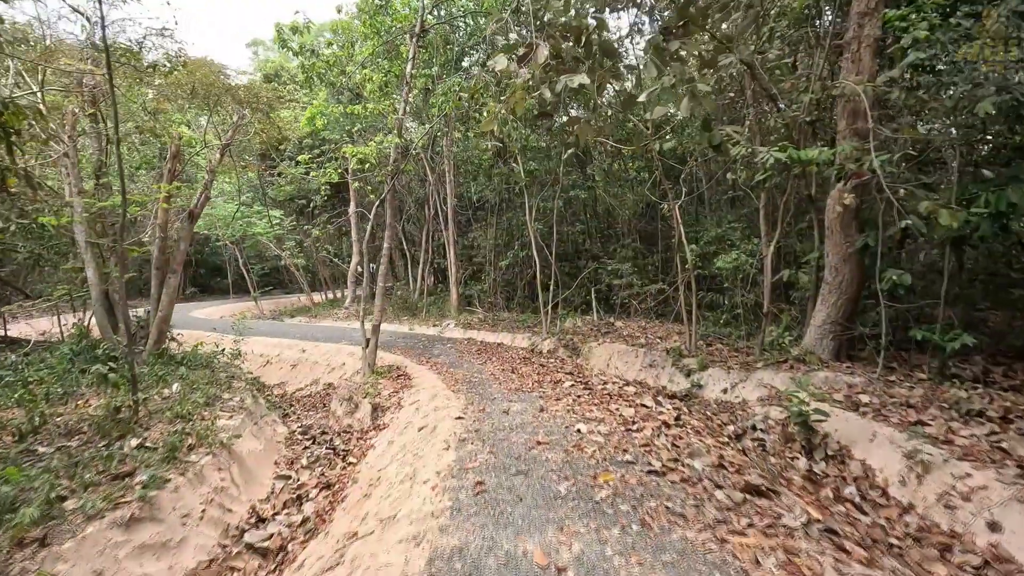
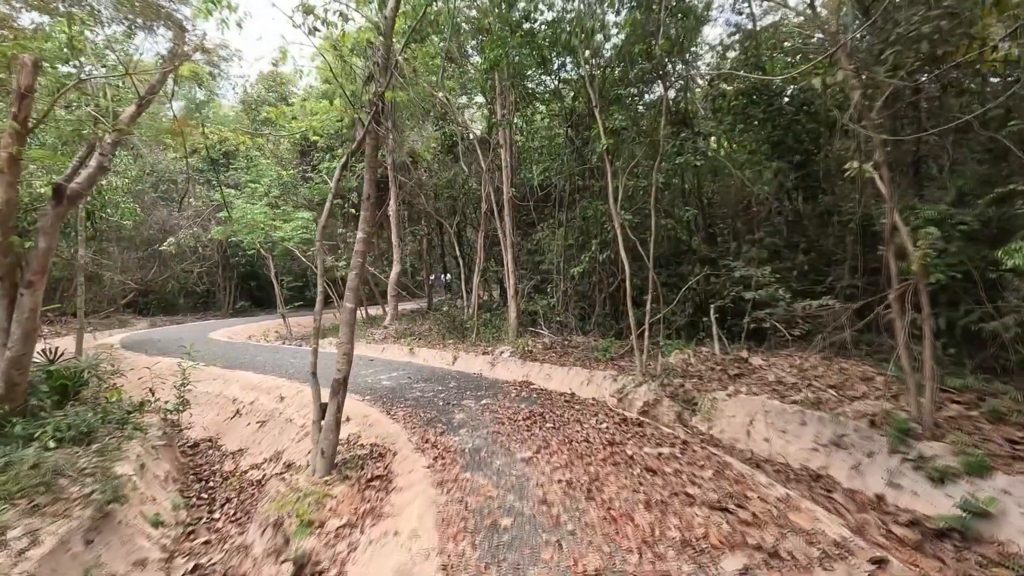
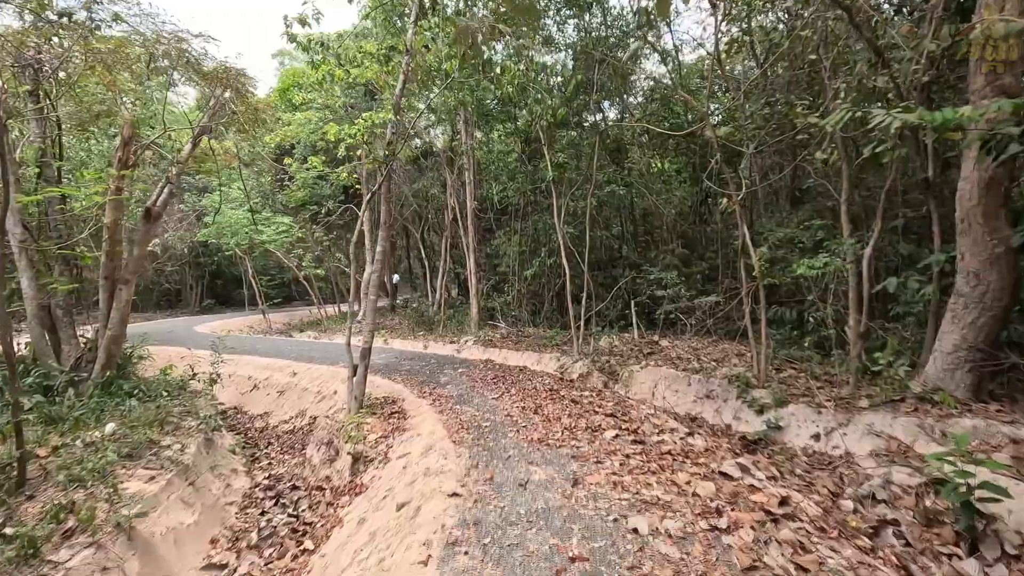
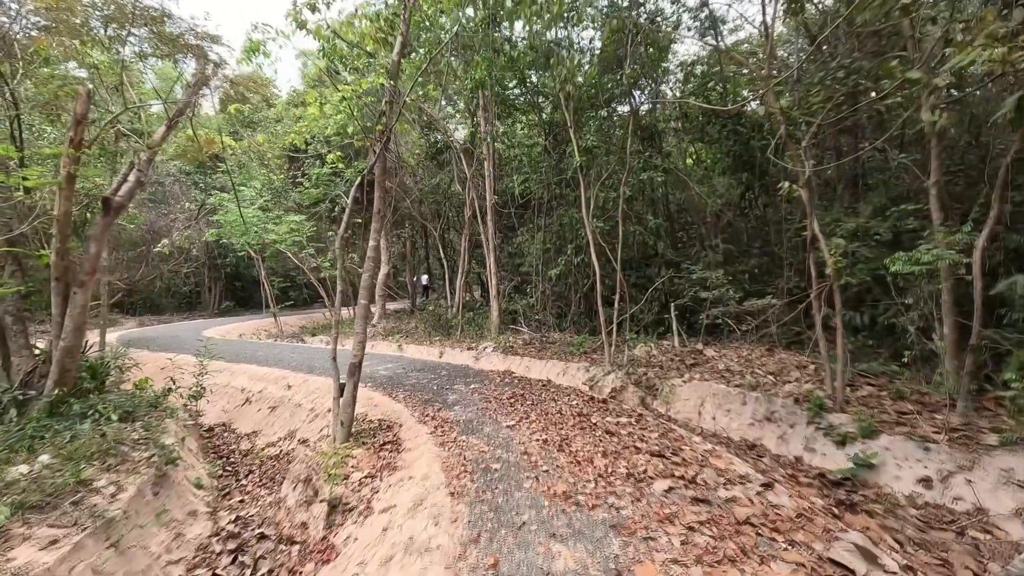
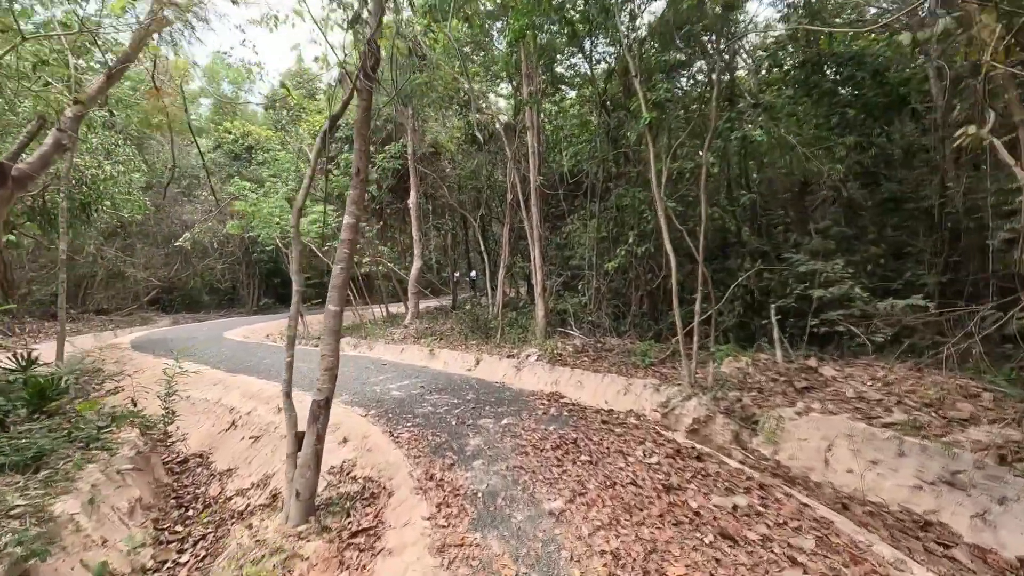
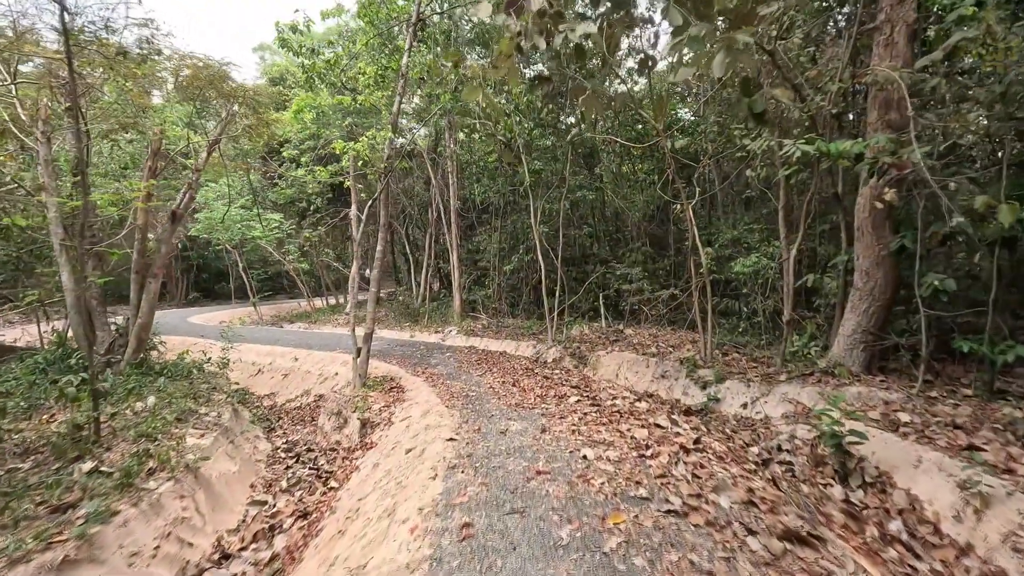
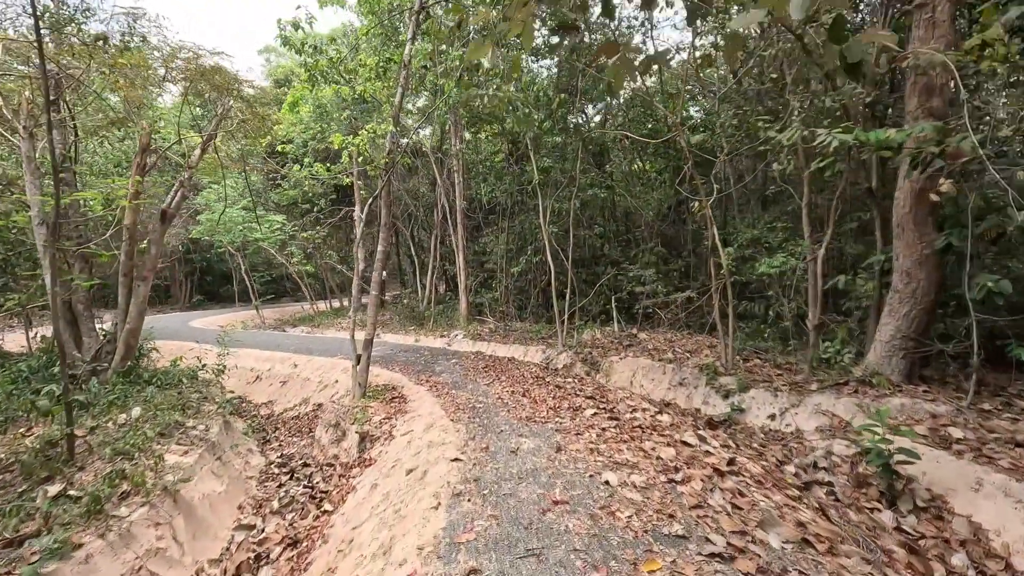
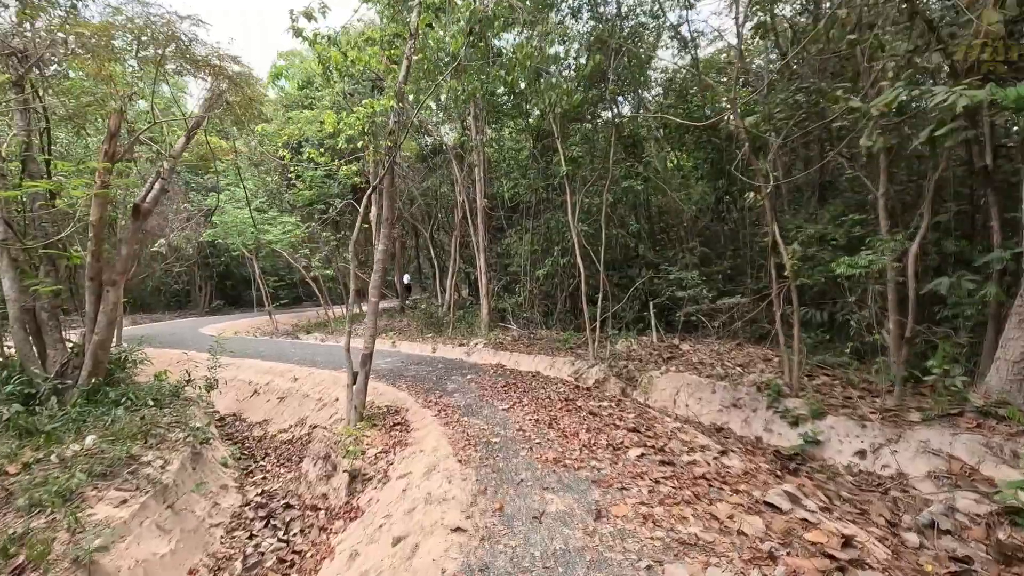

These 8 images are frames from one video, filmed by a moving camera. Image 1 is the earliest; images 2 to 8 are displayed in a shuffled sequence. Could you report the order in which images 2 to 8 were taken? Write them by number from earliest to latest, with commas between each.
6, 7, 3, 8, 4, 2, 5
